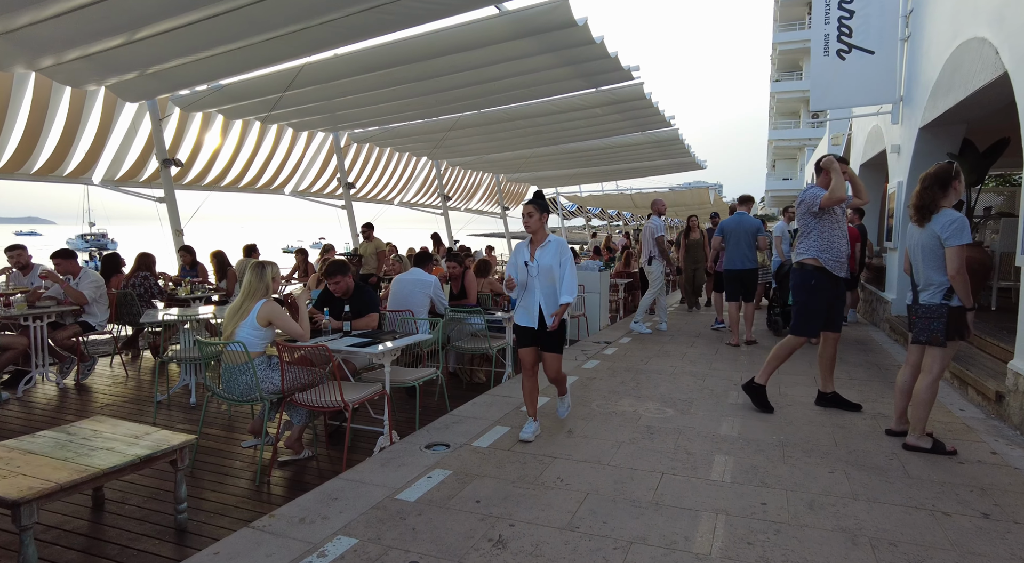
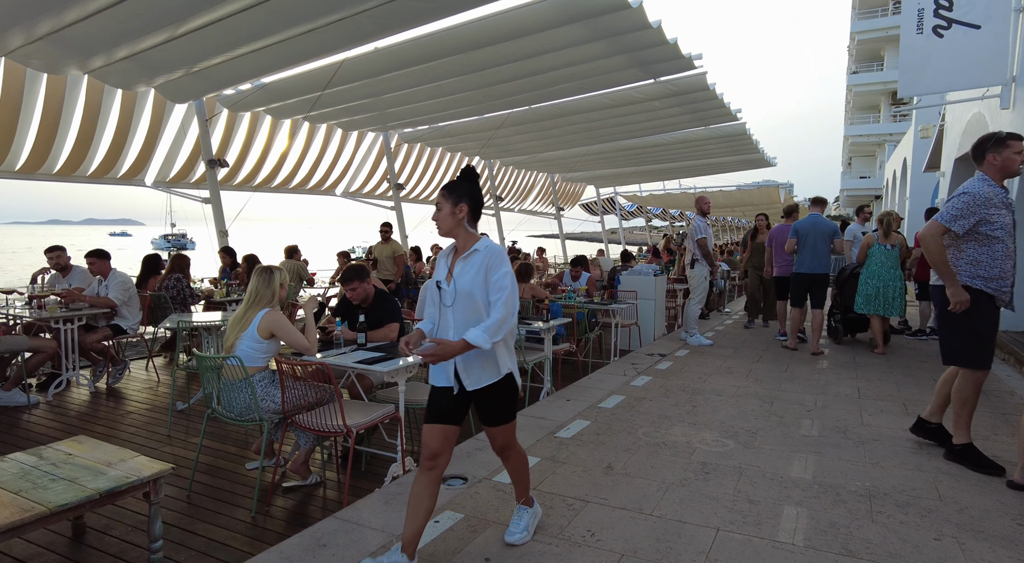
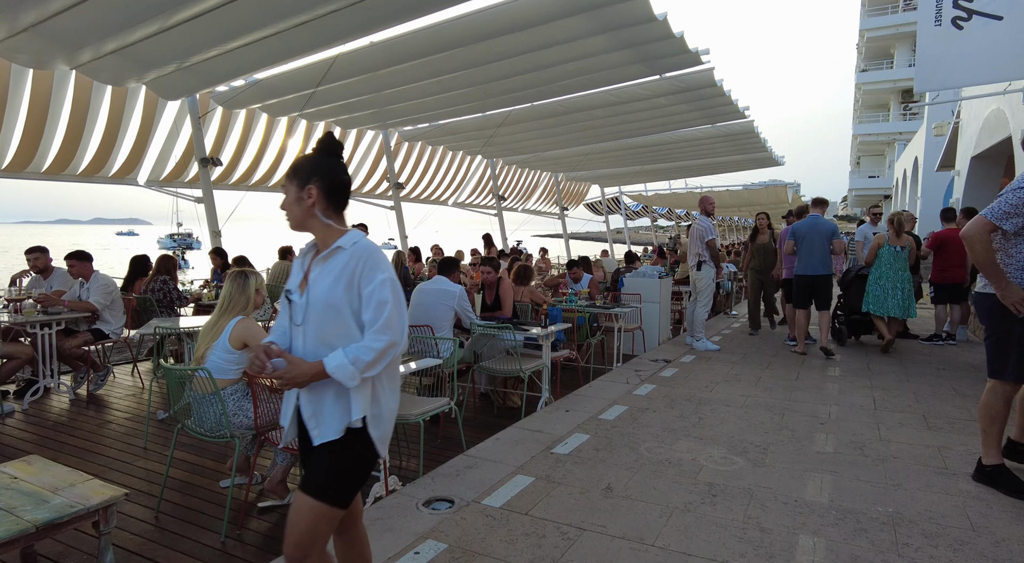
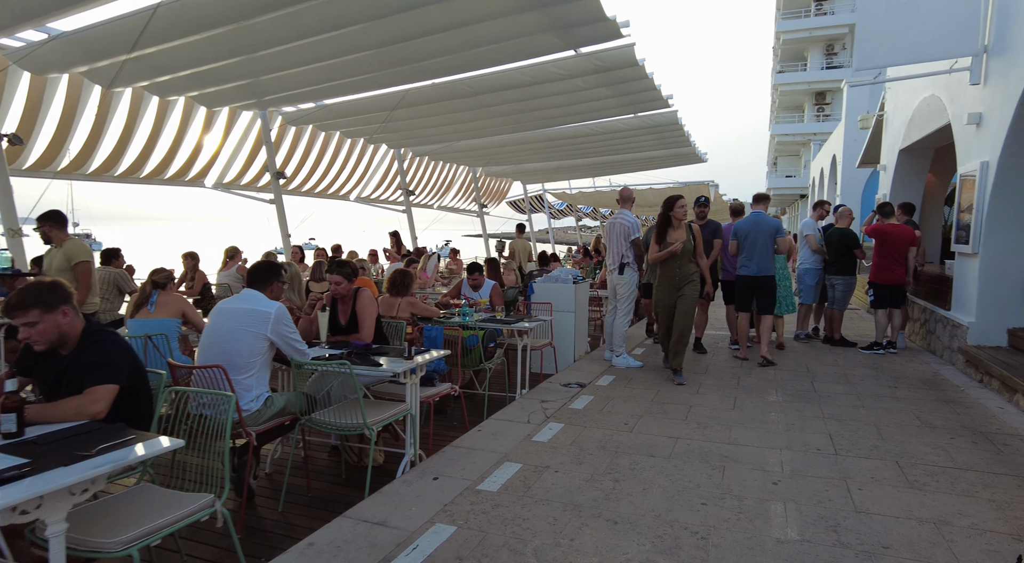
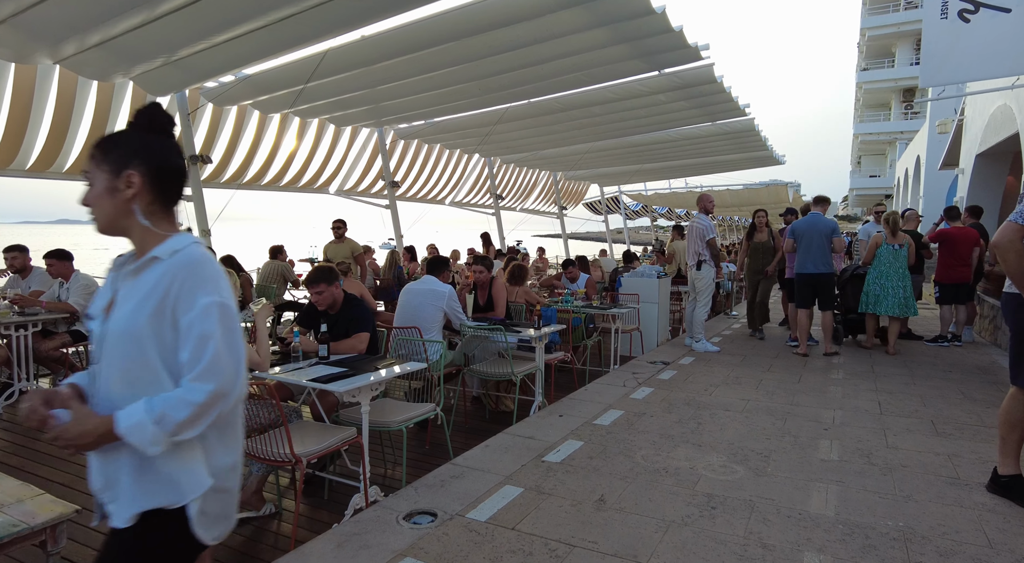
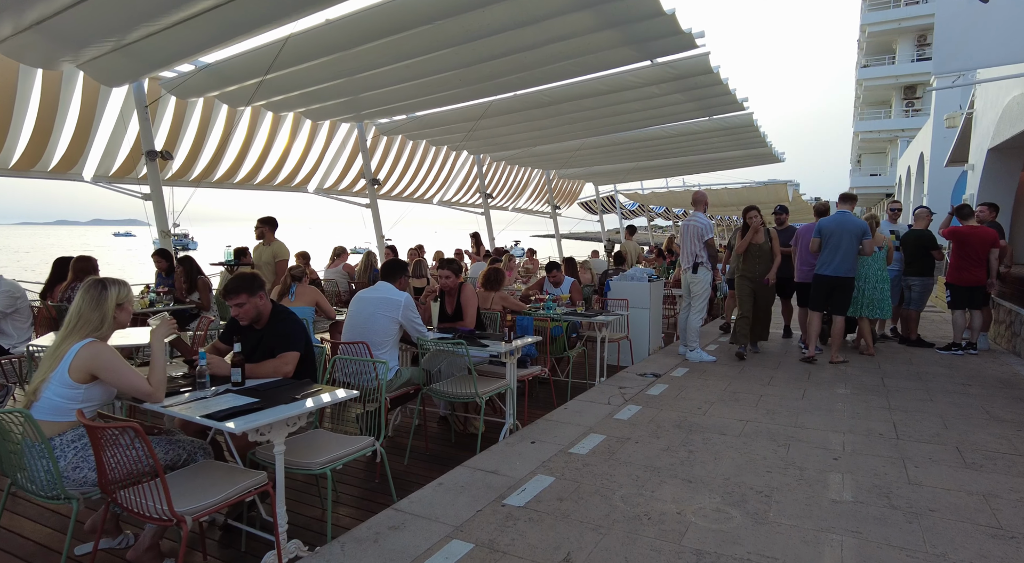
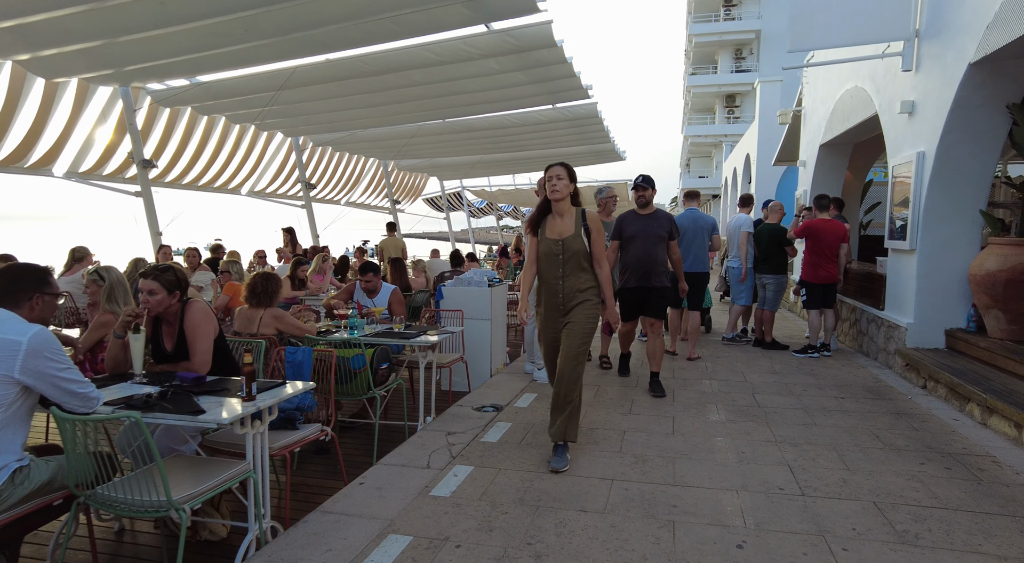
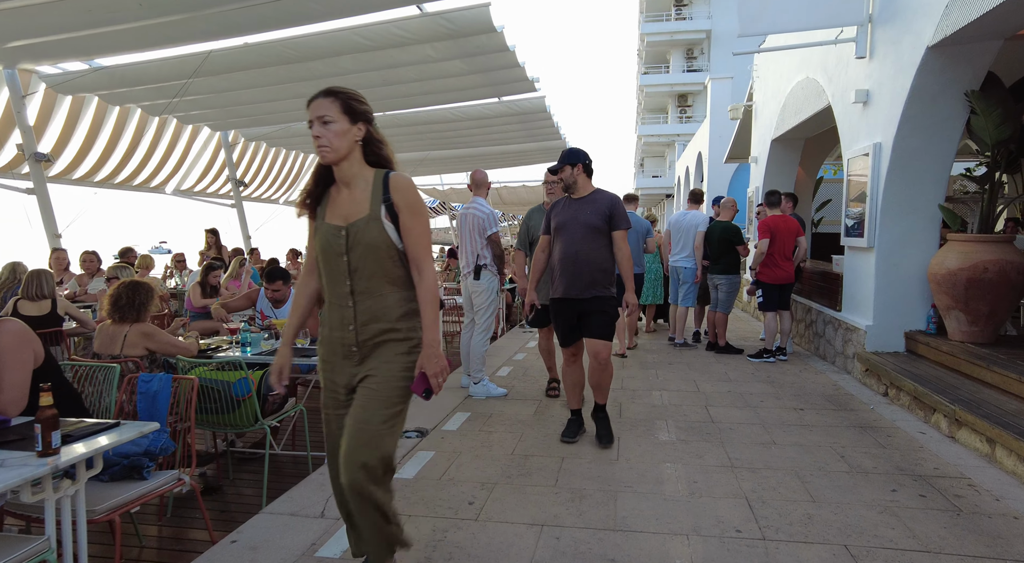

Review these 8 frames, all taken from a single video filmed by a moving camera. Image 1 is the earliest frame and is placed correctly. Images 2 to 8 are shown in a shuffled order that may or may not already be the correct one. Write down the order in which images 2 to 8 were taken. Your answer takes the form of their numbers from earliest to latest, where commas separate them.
2, 3, 5, 6, 4, 7, 8
